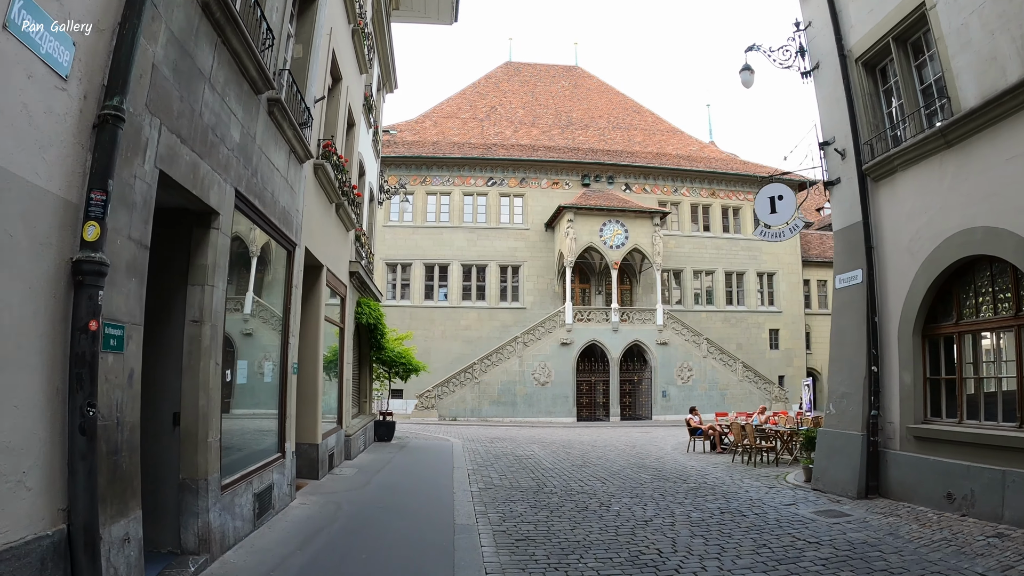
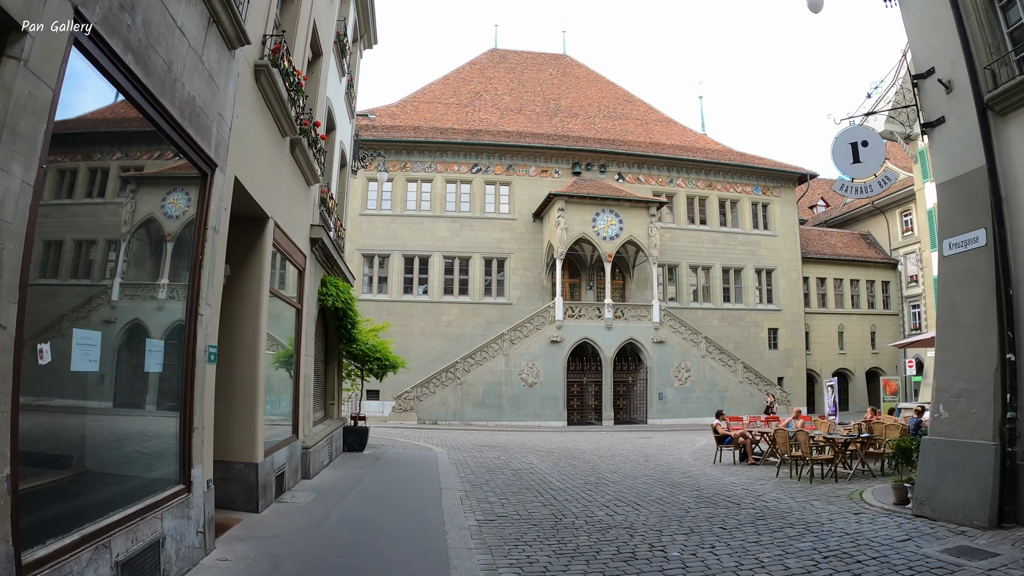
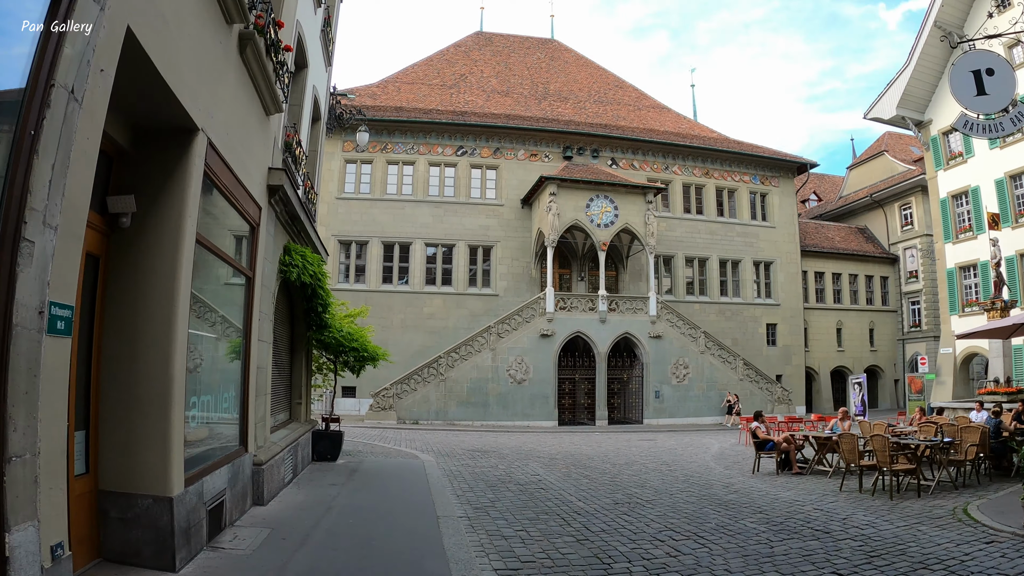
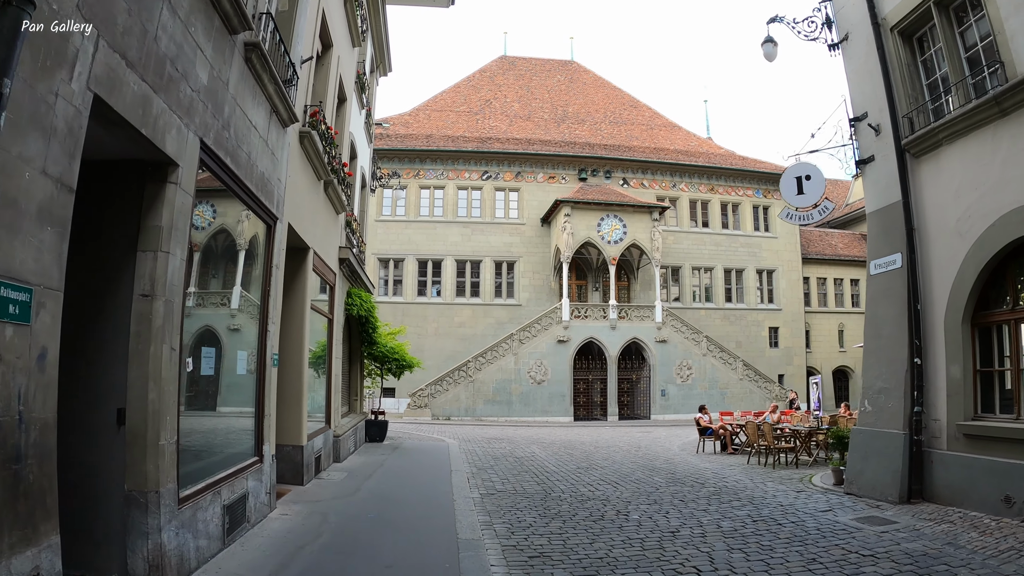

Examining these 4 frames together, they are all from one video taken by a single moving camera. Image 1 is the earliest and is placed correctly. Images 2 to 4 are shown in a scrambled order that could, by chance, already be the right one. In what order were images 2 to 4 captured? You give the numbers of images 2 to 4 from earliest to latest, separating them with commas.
4, 2, 3
